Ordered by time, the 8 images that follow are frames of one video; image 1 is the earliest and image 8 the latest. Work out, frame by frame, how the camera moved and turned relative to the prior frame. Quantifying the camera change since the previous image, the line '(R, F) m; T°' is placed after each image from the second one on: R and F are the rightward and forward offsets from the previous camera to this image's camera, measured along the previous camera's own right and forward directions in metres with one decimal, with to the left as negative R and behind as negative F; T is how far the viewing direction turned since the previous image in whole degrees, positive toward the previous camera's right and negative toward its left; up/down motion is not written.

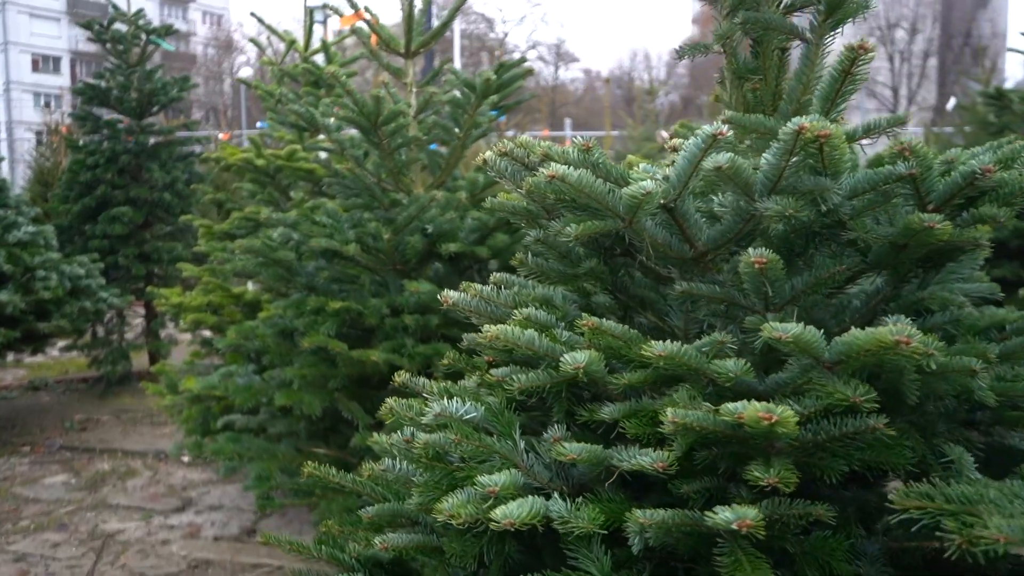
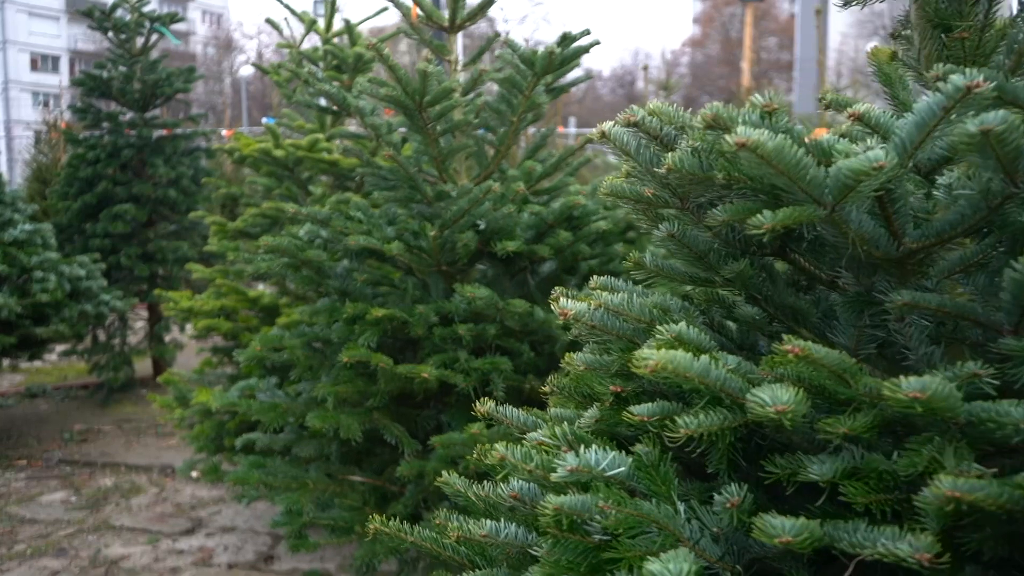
(-0.3, +0.6) m; 0°
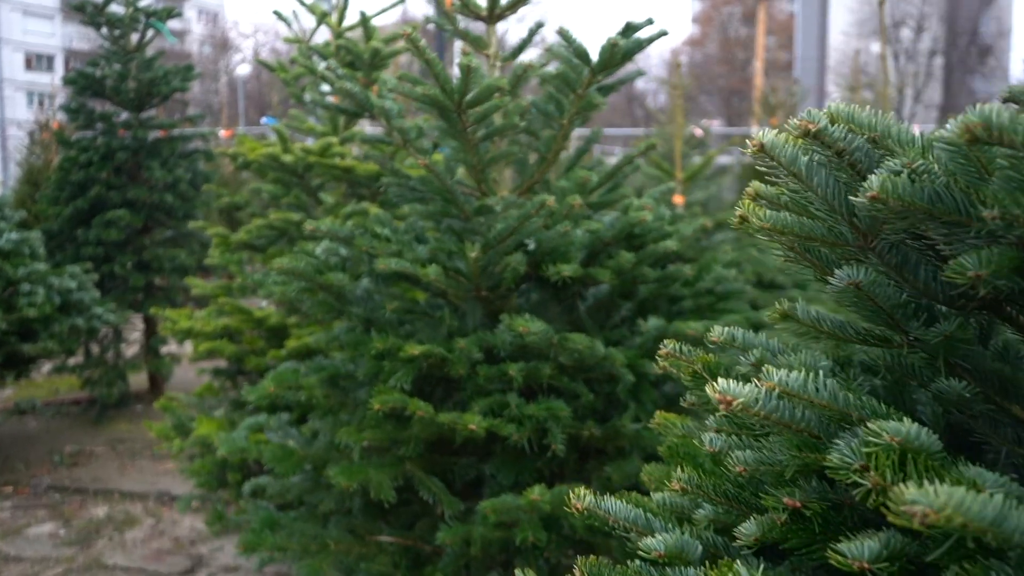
(-0.2, +0.5) m; 0°
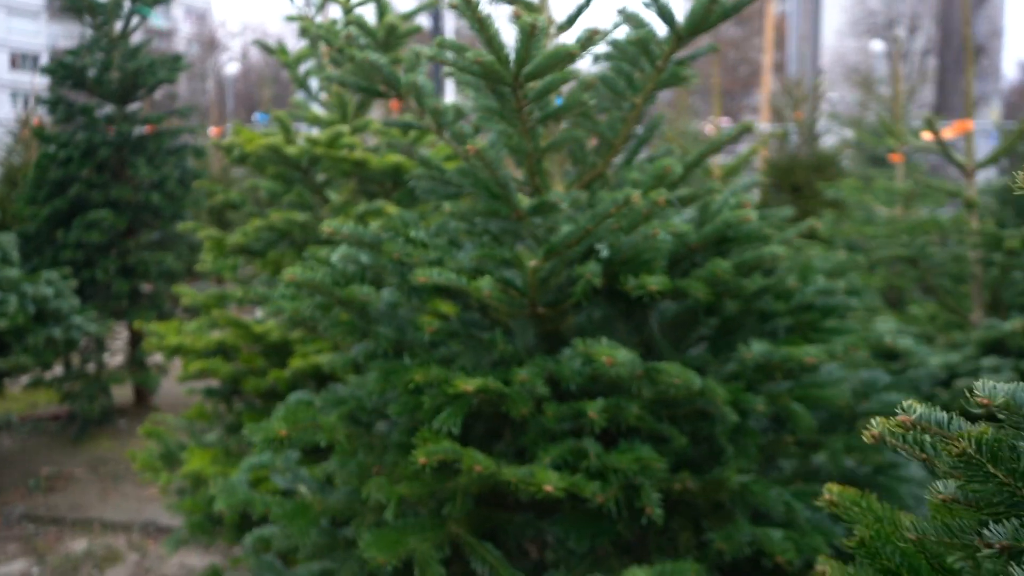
(-0.2, +0.7) m; +1°
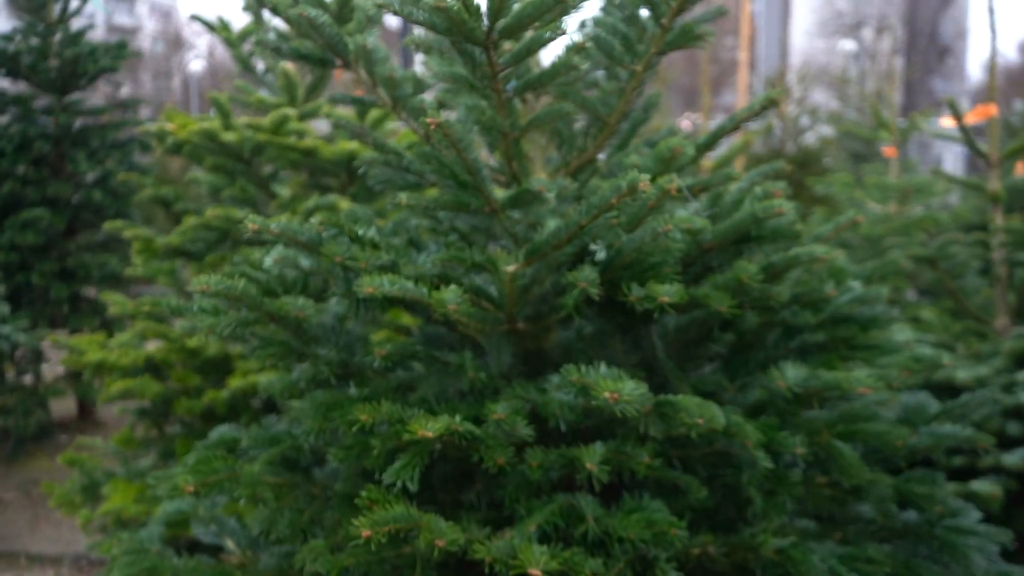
(0.0, +0.6) m; +2°
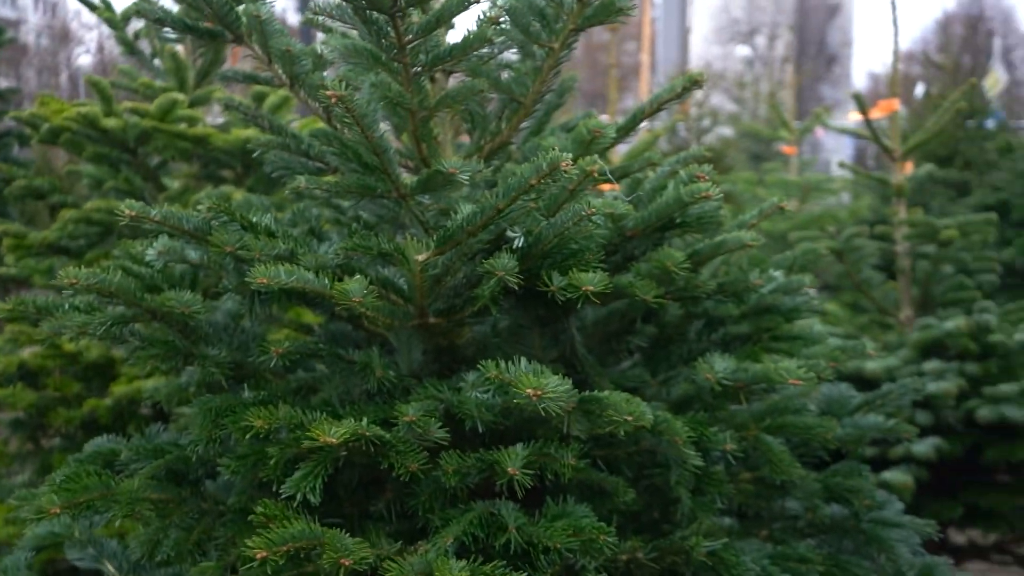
(0.0, +0.2) m; +6°
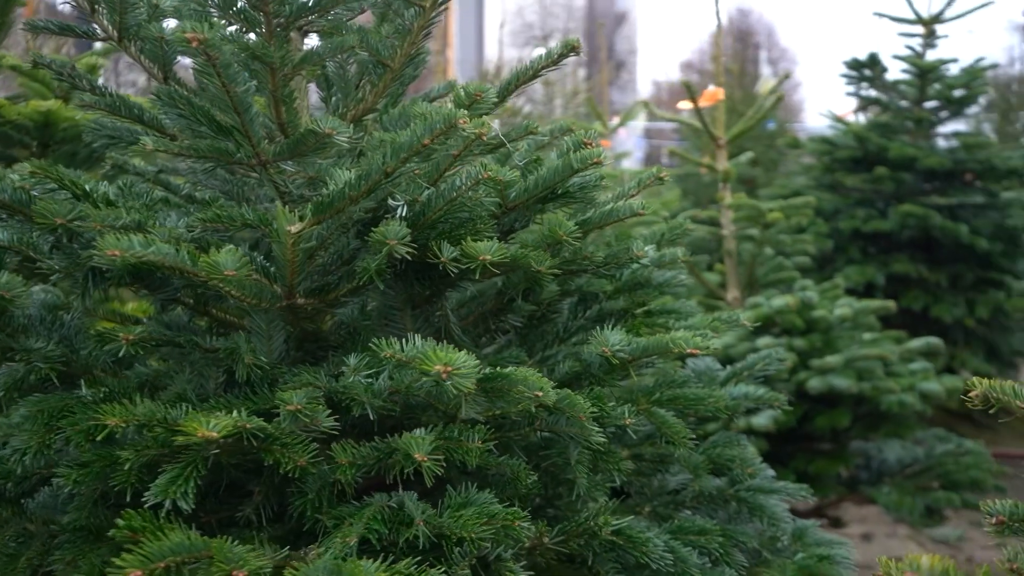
(-0.2, +0.2) m; +13°
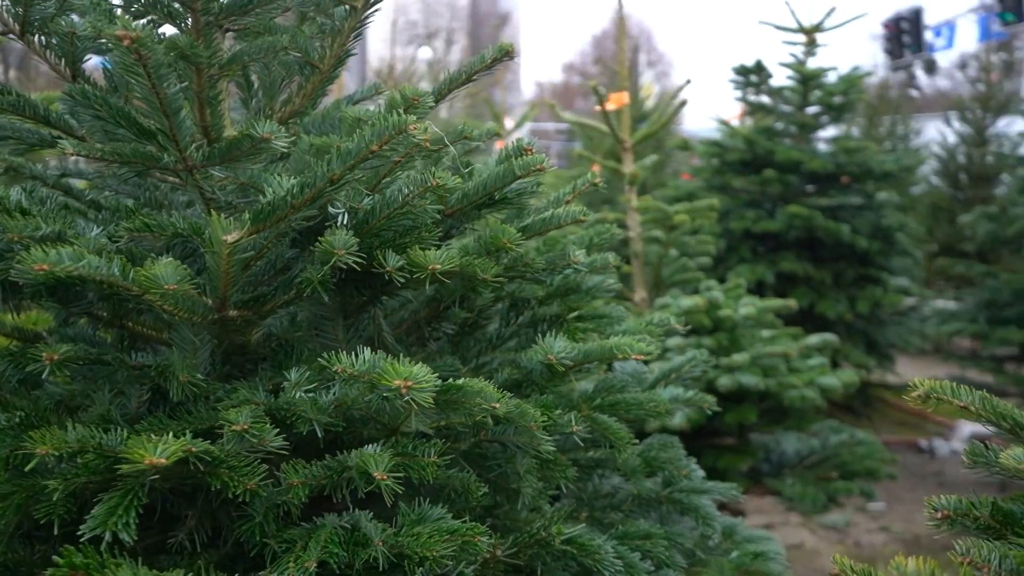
(-0.1, 0.0) m; +7°
